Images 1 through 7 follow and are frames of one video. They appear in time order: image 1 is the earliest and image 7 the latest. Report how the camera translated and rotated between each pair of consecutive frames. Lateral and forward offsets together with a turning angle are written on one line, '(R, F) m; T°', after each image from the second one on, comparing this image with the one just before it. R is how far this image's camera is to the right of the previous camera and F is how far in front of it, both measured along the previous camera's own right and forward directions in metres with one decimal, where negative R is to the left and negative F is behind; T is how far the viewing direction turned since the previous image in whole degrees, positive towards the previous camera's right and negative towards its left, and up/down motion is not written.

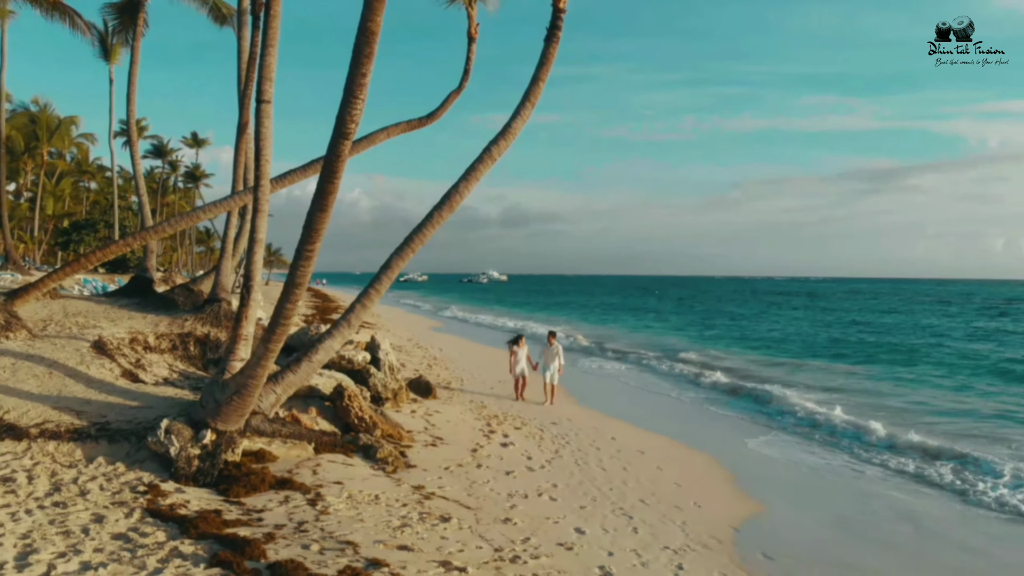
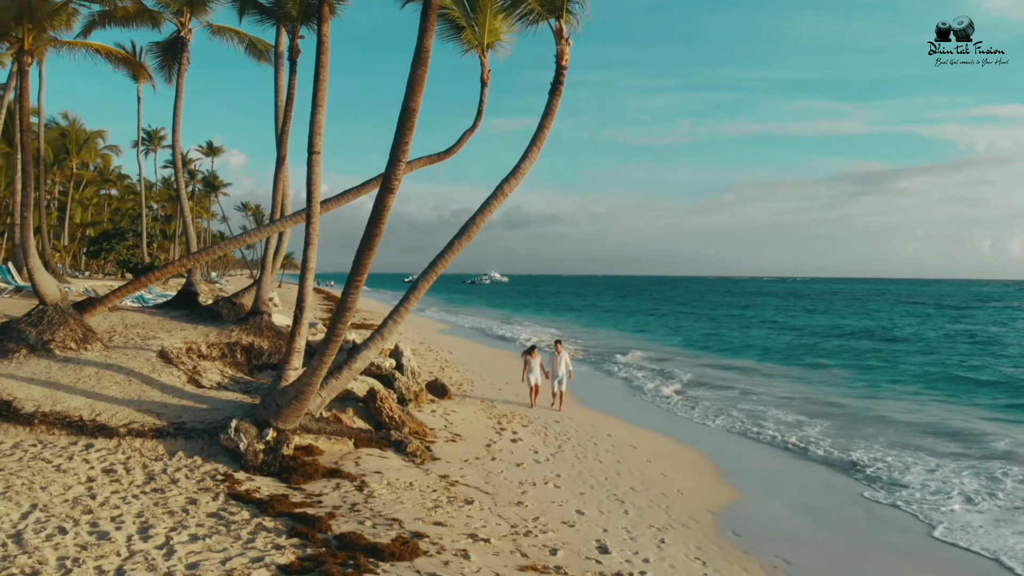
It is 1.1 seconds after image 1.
(0.0, -1.0) m; -1°
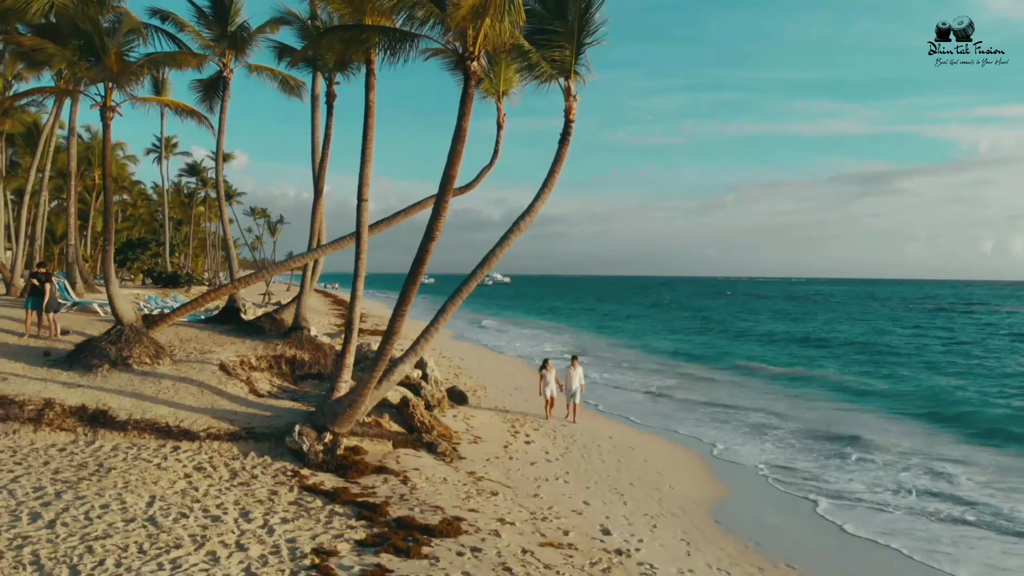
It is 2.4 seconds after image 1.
(-0.2, -1.3) m; 0°
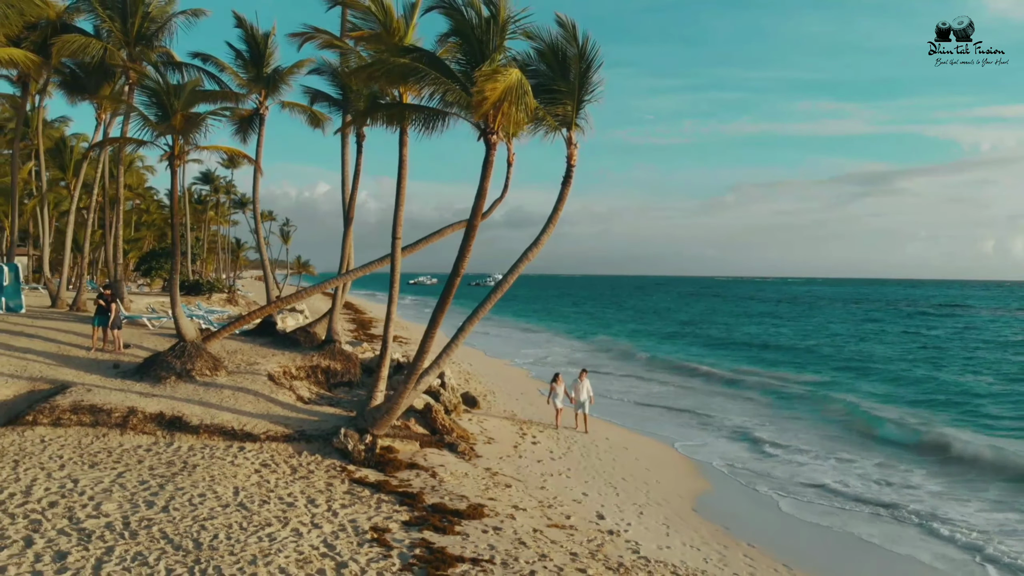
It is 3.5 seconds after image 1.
(-0.2, -1.5) m; 0°
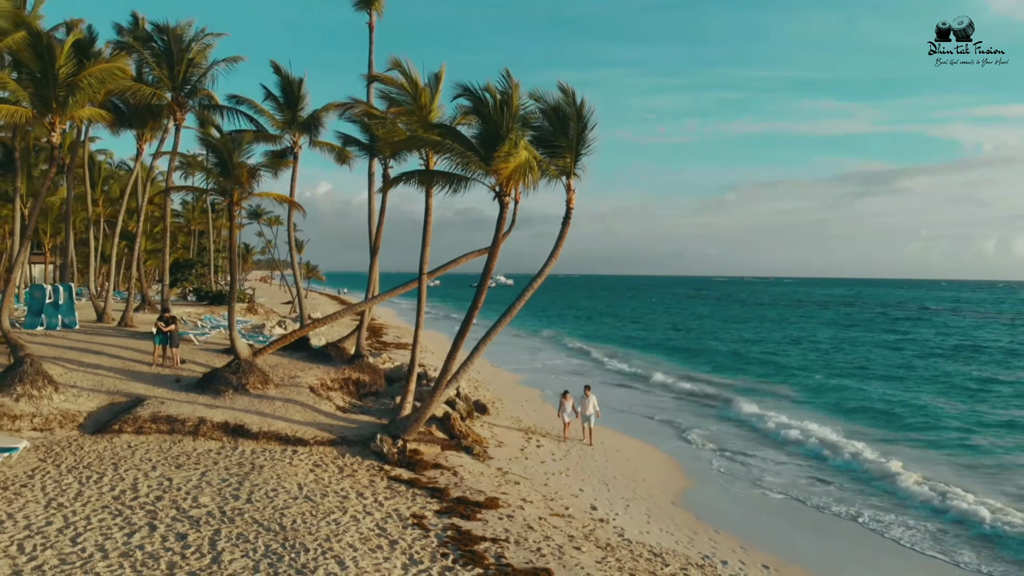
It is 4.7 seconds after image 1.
(-0.1, -1.8) m; 0°
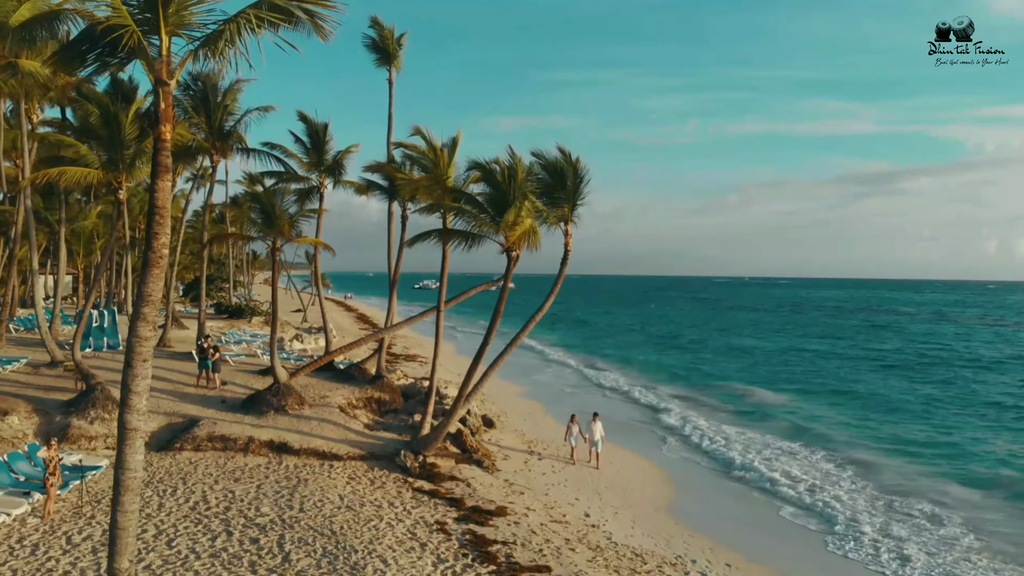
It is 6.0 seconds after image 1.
(-0.1, -1.8) m; 0°
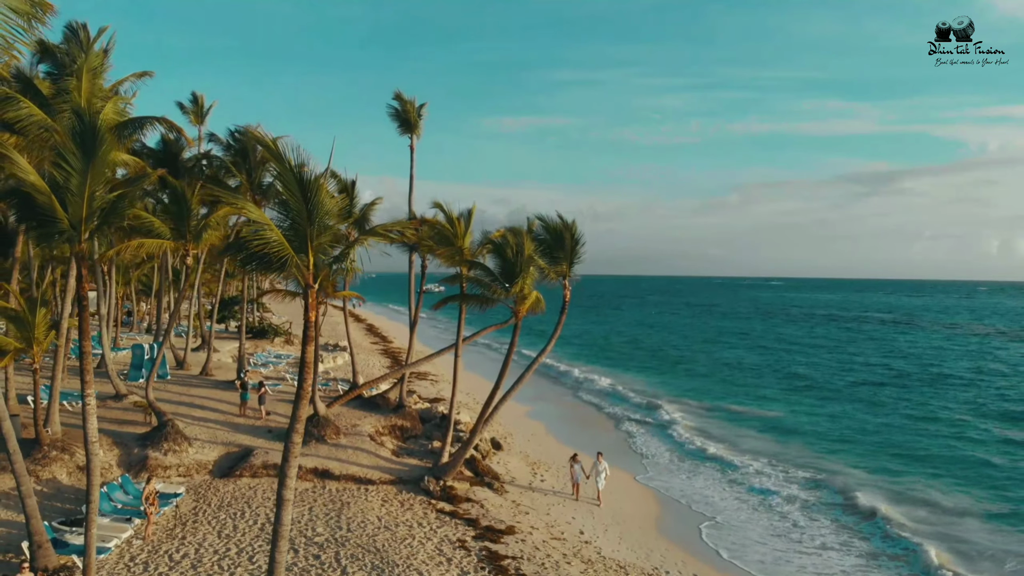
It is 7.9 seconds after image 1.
(-0.1, -2.4) m; 0°
